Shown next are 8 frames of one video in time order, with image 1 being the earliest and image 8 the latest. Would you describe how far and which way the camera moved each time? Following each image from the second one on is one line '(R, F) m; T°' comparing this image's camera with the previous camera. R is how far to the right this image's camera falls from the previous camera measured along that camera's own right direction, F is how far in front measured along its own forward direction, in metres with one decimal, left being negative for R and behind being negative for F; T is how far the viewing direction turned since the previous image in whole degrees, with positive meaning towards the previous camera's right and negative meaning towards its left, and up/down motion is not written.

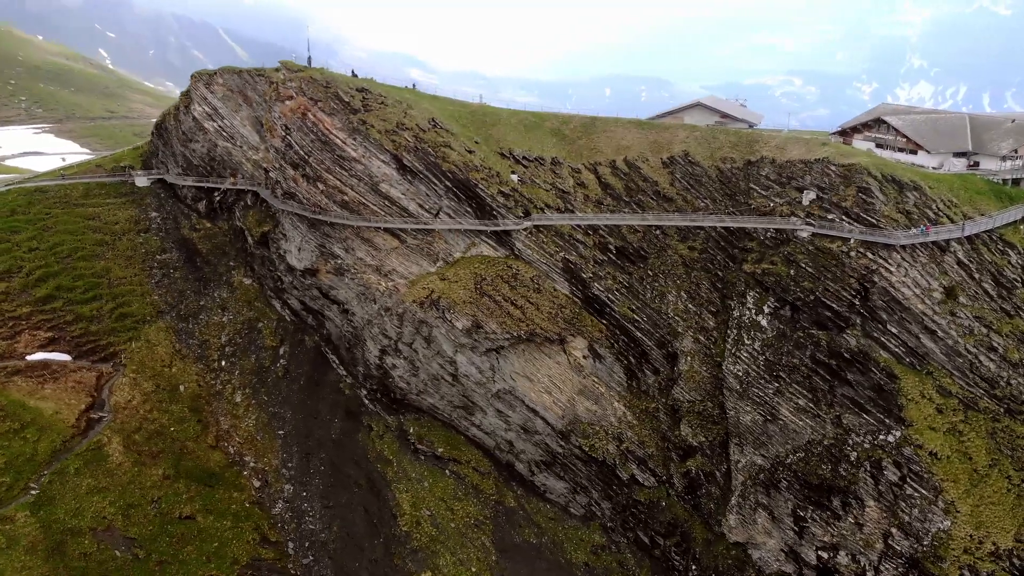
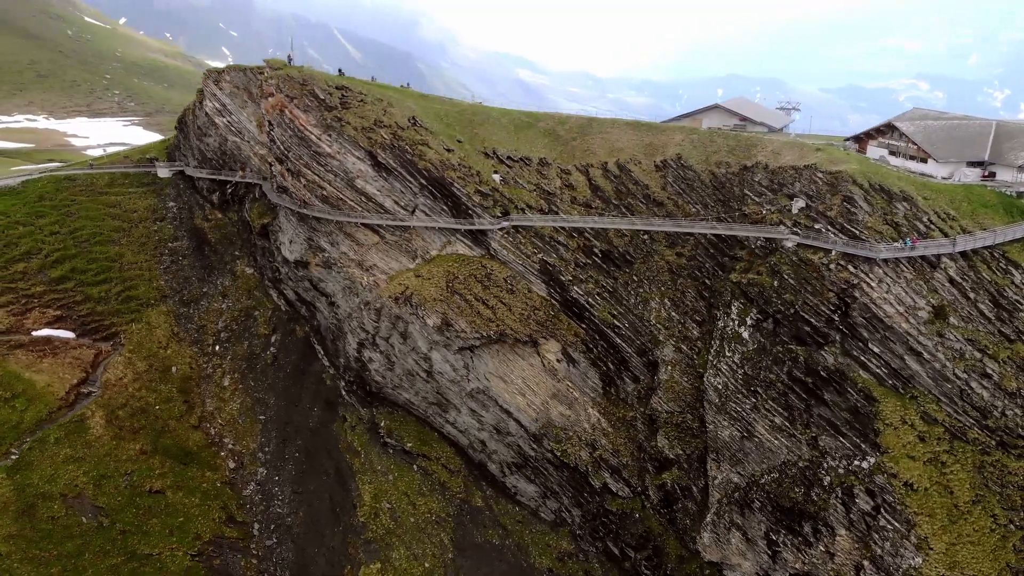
(+6.2, +0.5) m; -8°
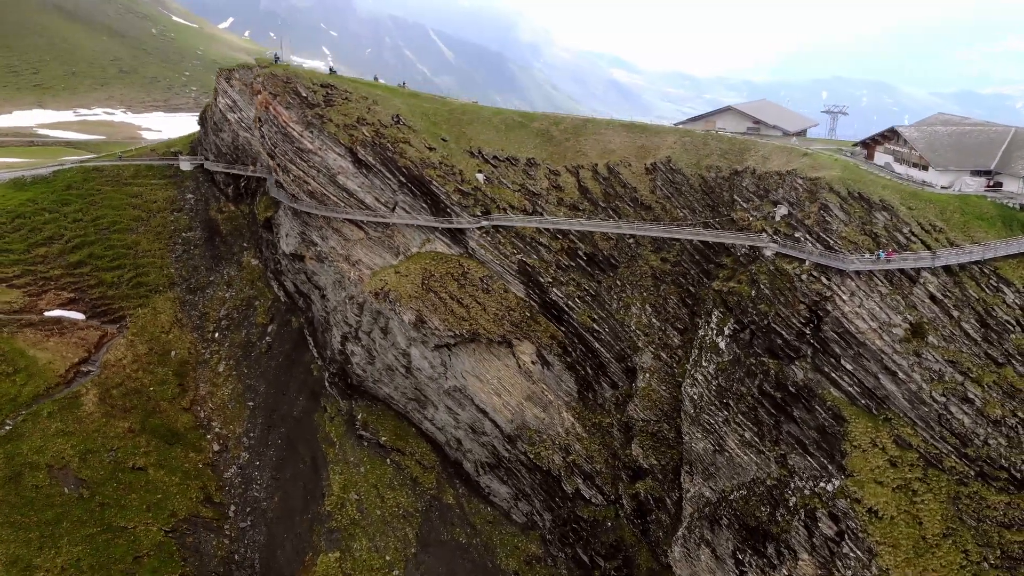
(+5.5, +0.4) m; -7°
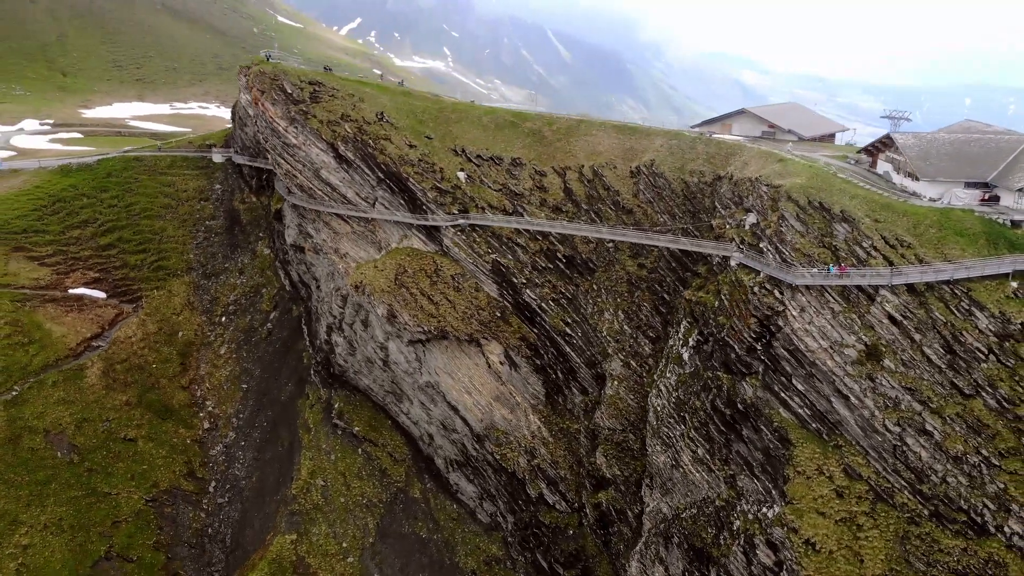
(+6.9, +0.7) m; -8°
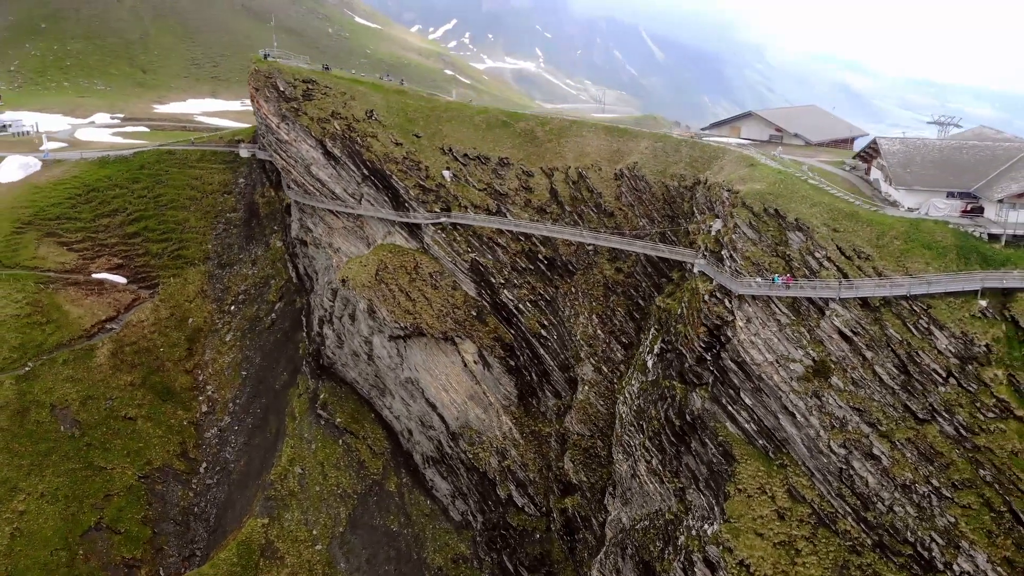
(+5.5, +0.4) m; -7°
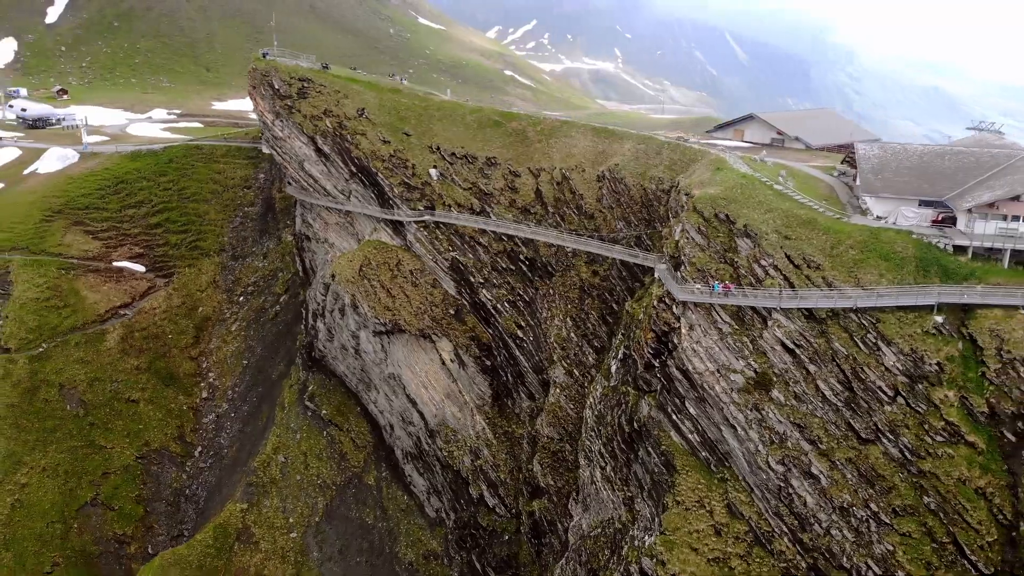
(+4.8, +0.4) m; -6°
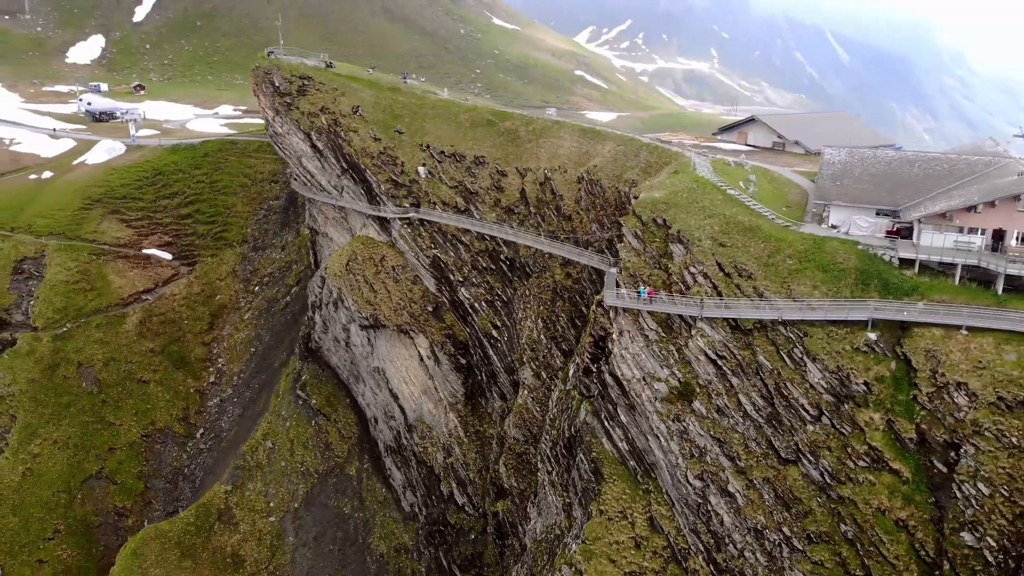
(+5.5, +0.5) m; -7°
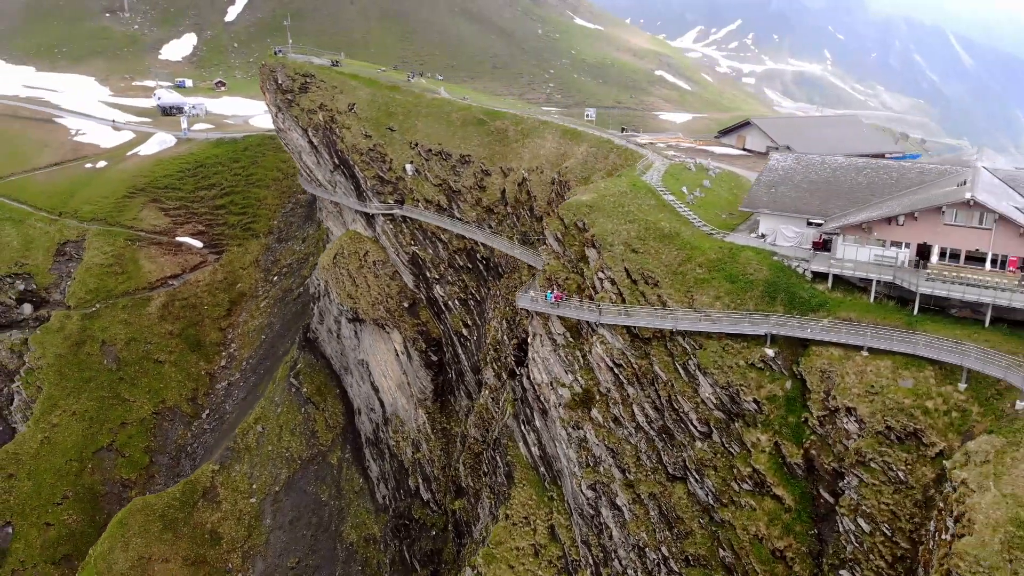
(+6.2, +0.5) m; -7°
